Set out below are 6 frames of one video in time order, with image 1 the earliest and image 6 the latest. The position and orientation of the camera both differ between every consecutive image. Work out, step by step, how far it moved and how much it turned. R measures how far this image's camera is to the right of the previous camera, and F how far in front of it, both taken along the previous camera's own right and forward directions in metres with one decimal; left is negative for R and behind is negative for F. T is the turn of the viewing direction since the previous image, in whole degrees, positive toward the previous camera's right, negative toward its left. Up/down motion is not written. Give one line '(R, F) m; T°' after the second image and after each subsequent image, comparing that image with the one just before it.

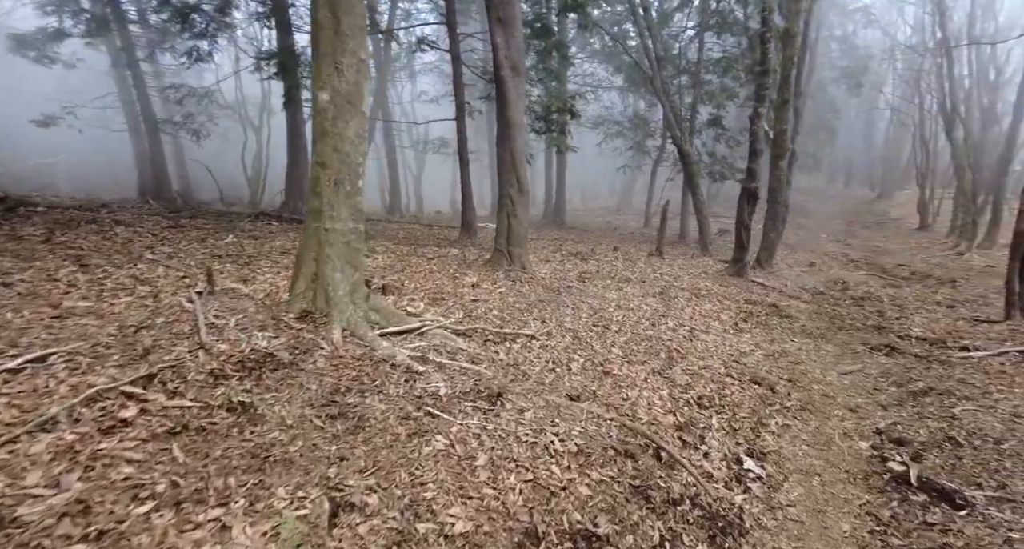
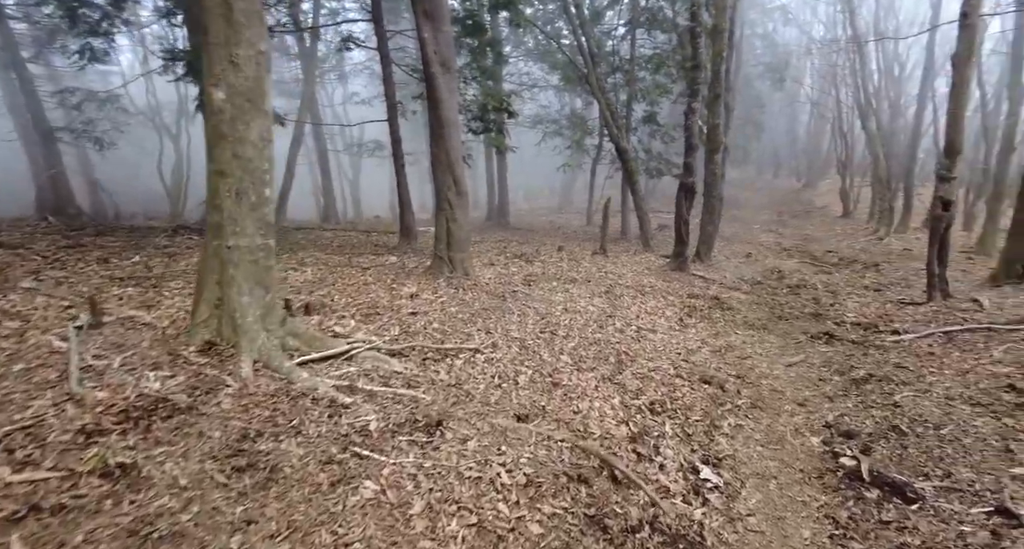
(+0.1, +0.3) m; +6°
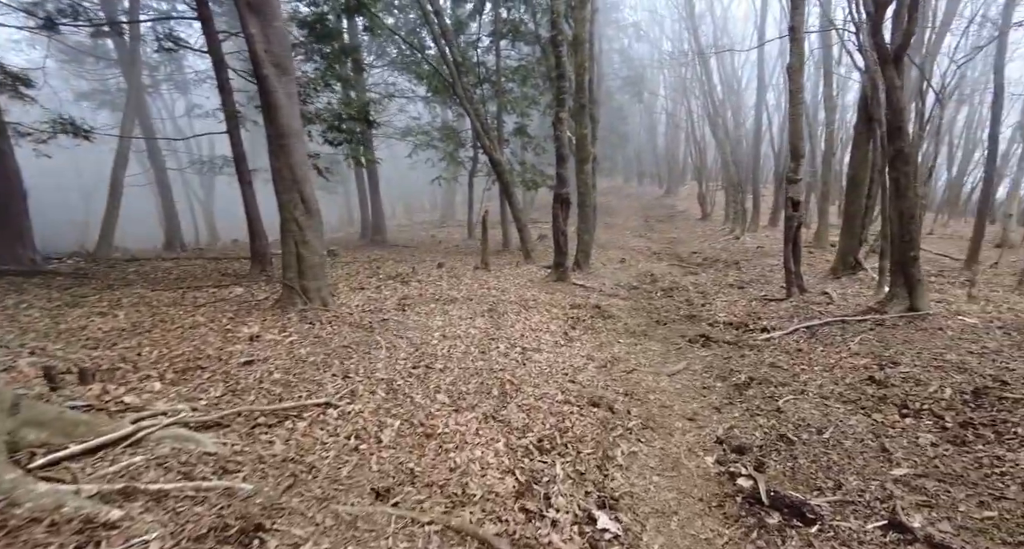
(+0.2, +0.6) m; +13°
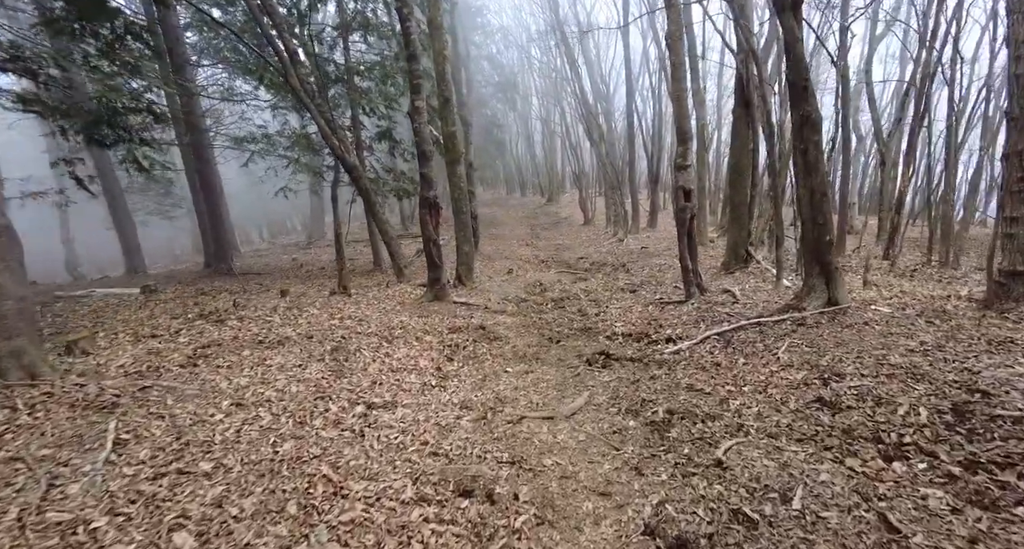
(+0.5, +1.5) m; +12°
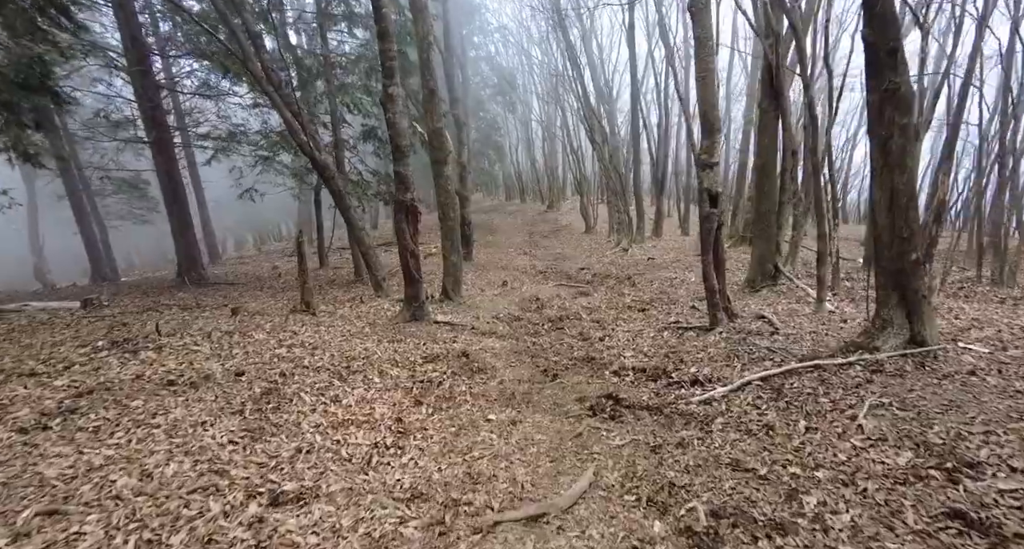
(+0.1, +1.2) m; 0°
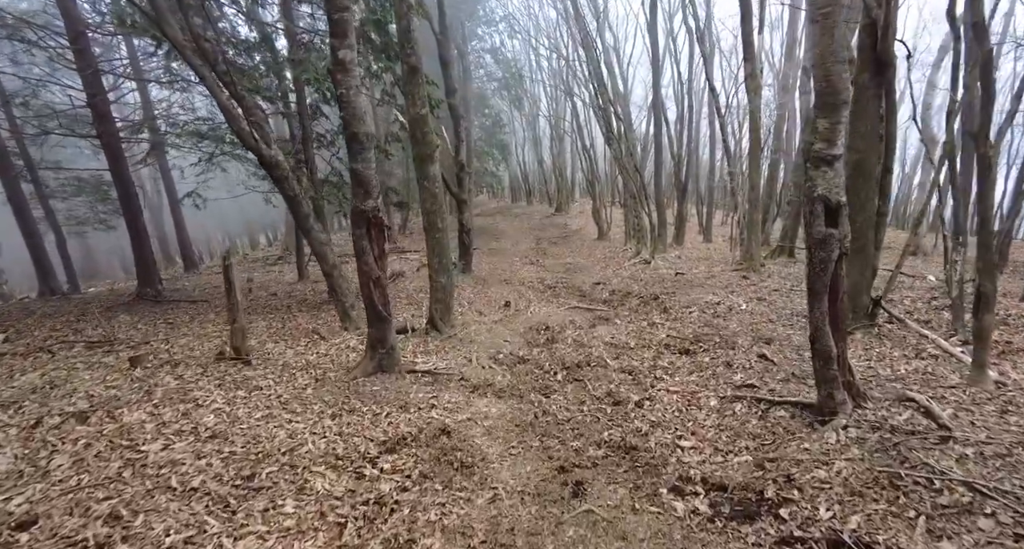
(0.0, +2.0) m; -1°
